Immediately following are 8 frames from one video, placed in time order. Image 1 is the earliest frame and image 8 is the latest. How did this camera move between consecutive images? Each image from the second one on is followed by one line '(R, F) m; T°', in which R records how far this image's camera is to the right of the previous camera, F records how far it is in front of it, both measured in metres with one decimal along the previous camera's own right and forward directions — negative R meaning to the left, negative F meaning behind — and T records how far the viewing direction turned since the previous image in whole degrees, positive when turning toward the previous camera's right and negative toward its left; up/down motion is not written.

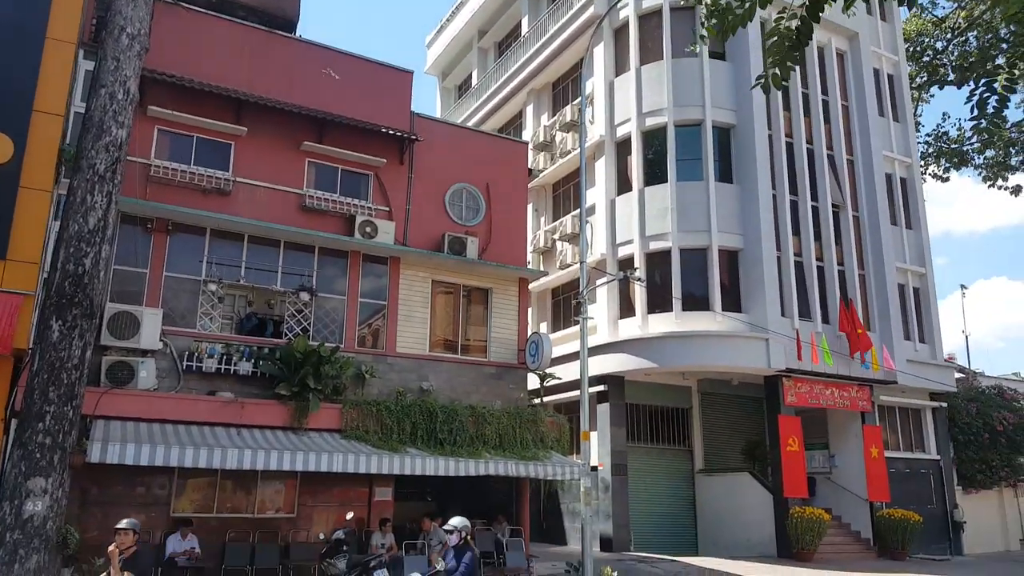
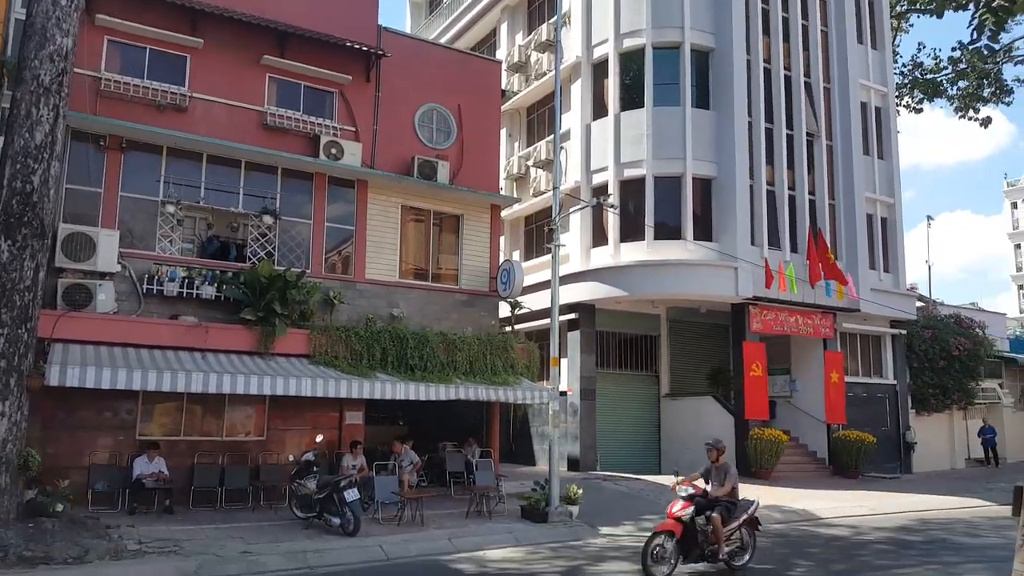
(0.0, +0.1) m; +2°
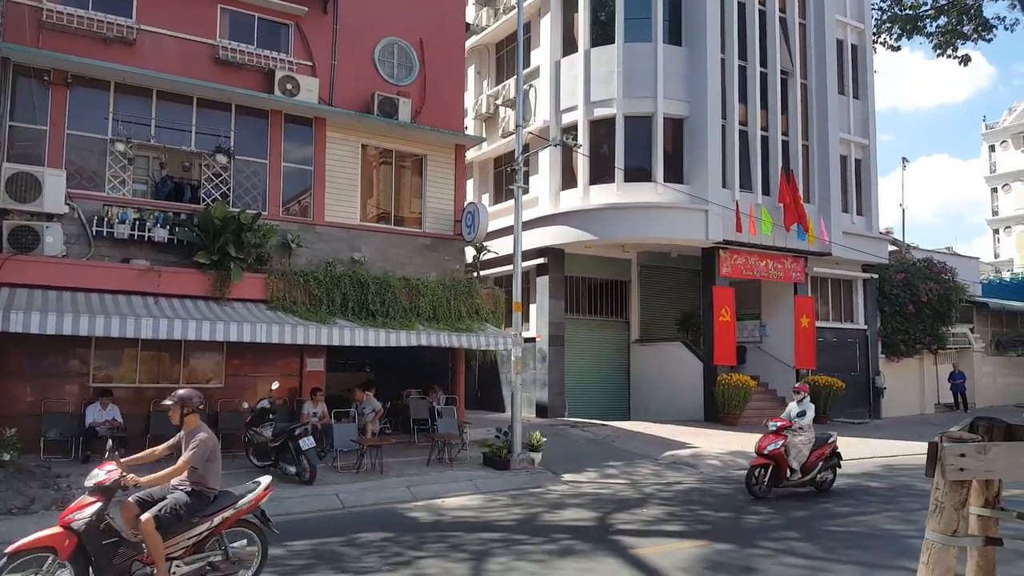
(+0.3, +0.3) m; +2°
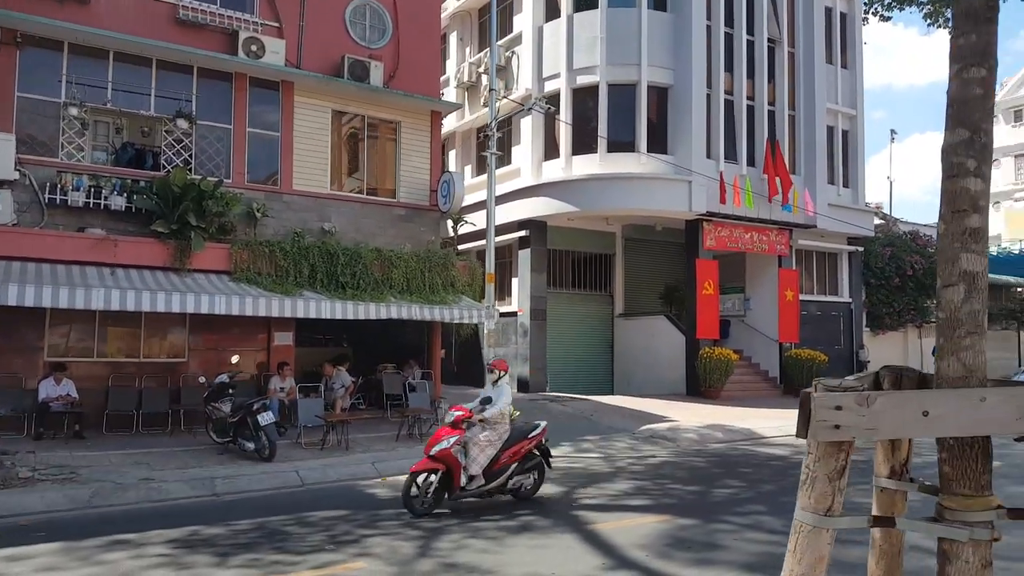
(+0.3, +0.4) m; +1°
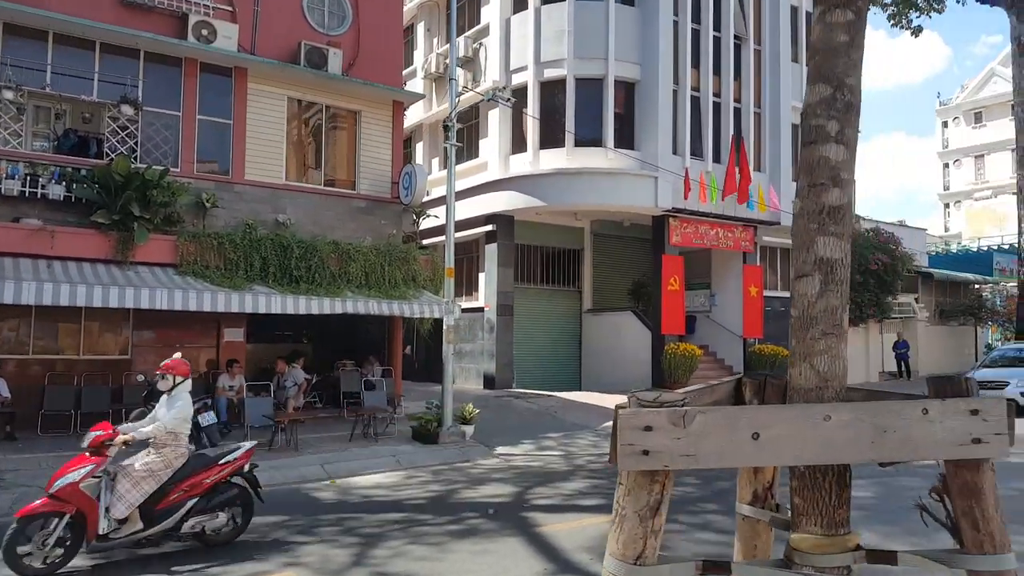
(+0.2, +0.3) m; +2°
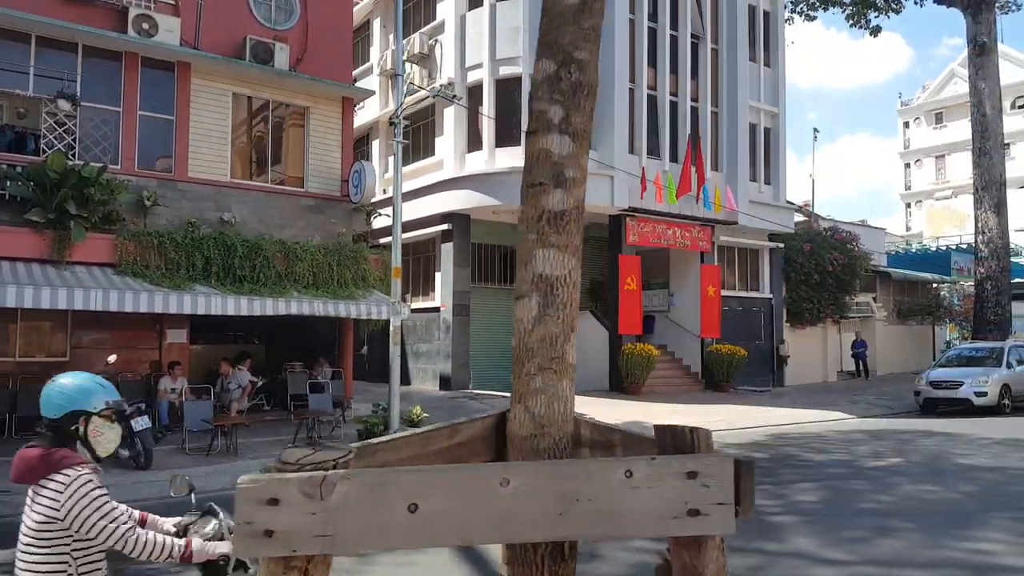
(+0.4, +0.1) m; +2°
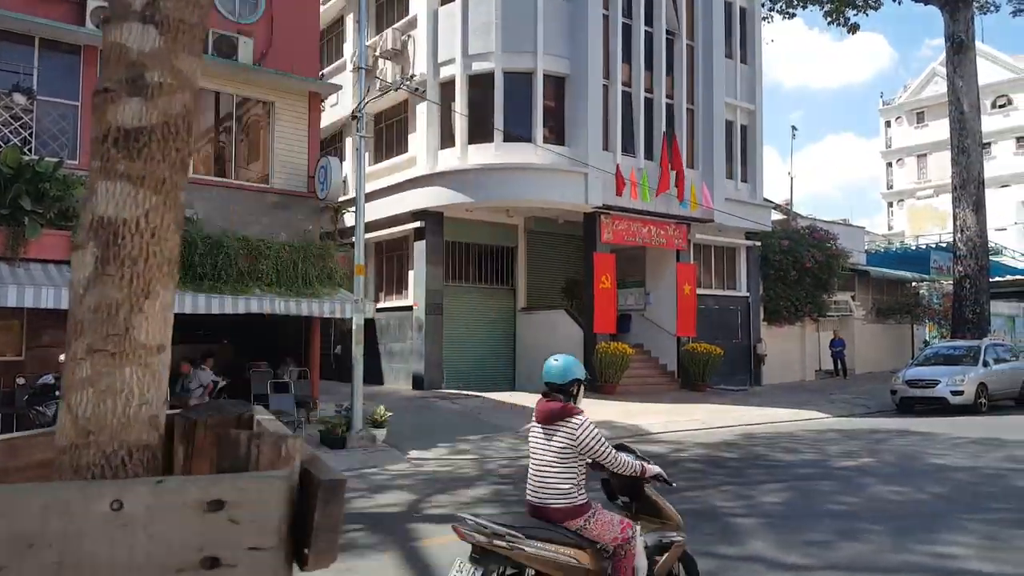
(+0.4, +0.2) m; +1°
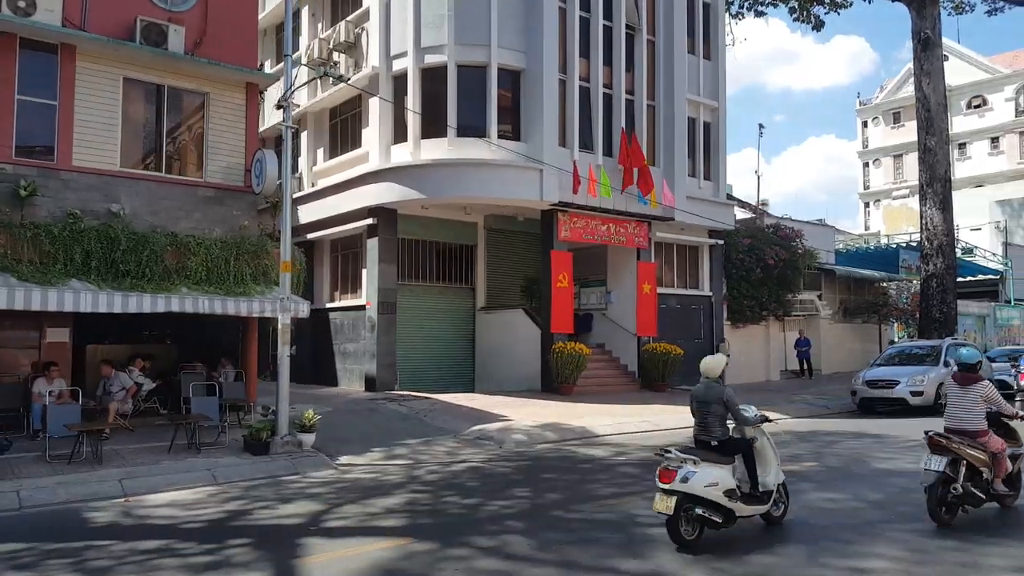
(+0.8, +0.4) m; +1°
